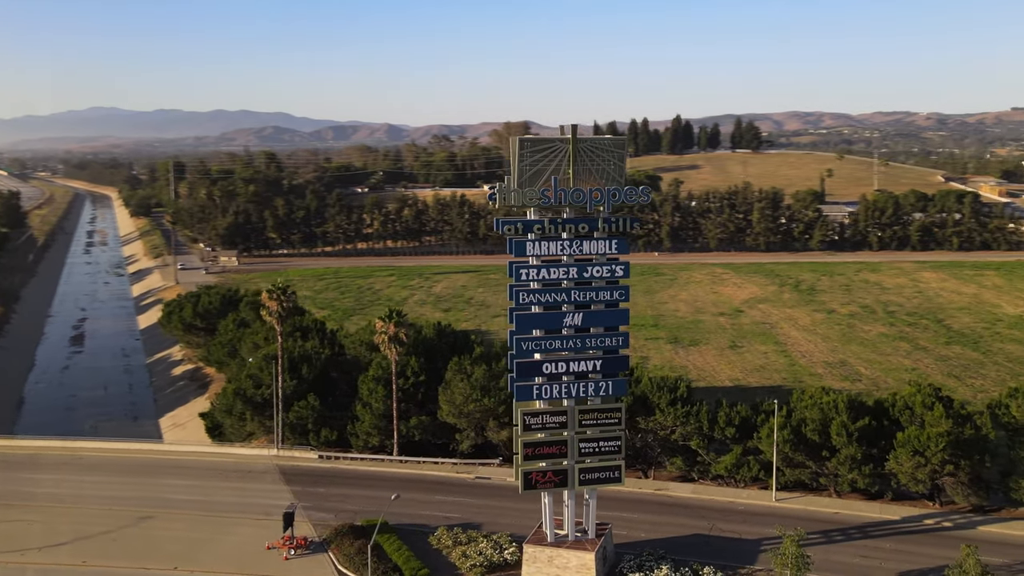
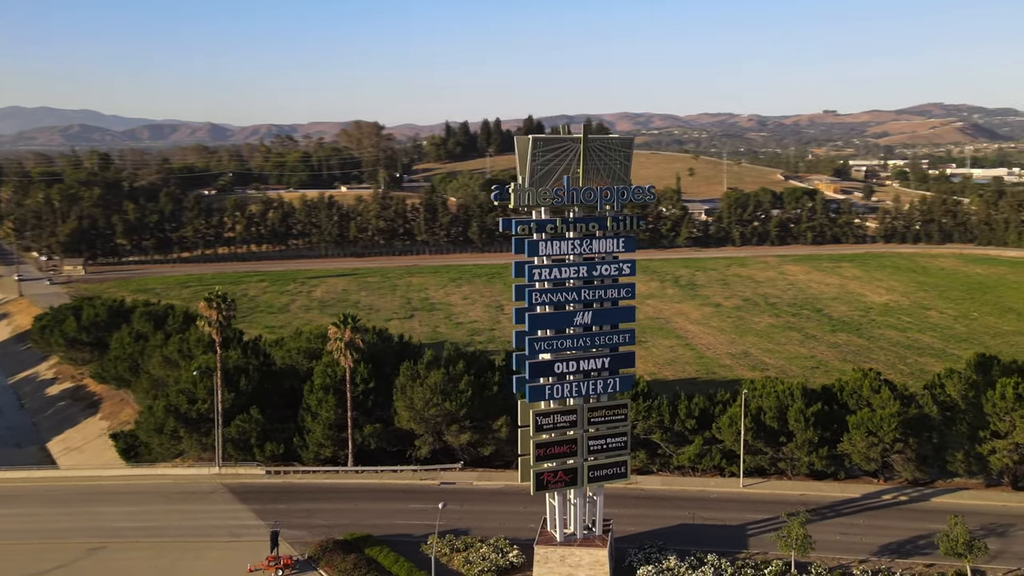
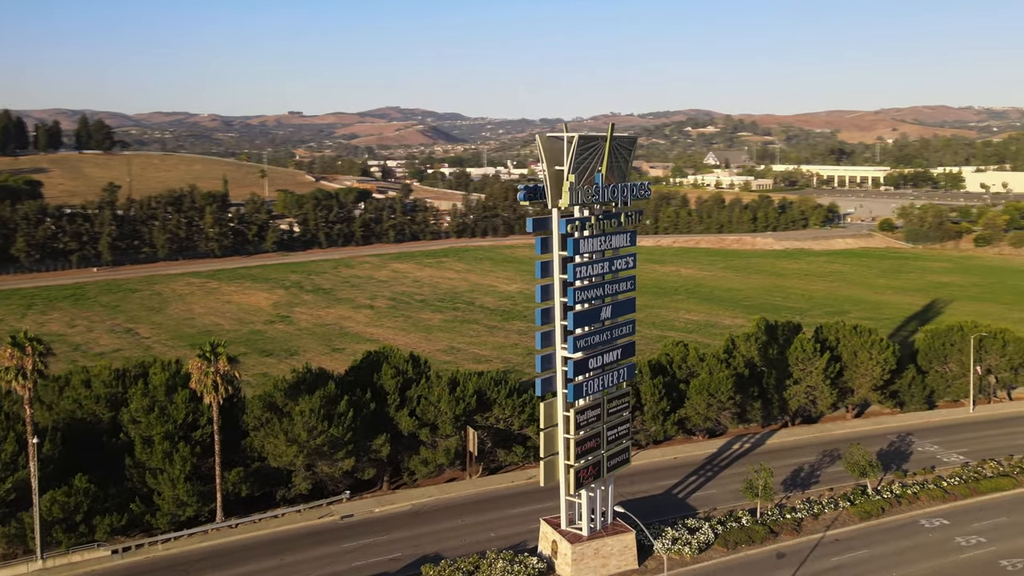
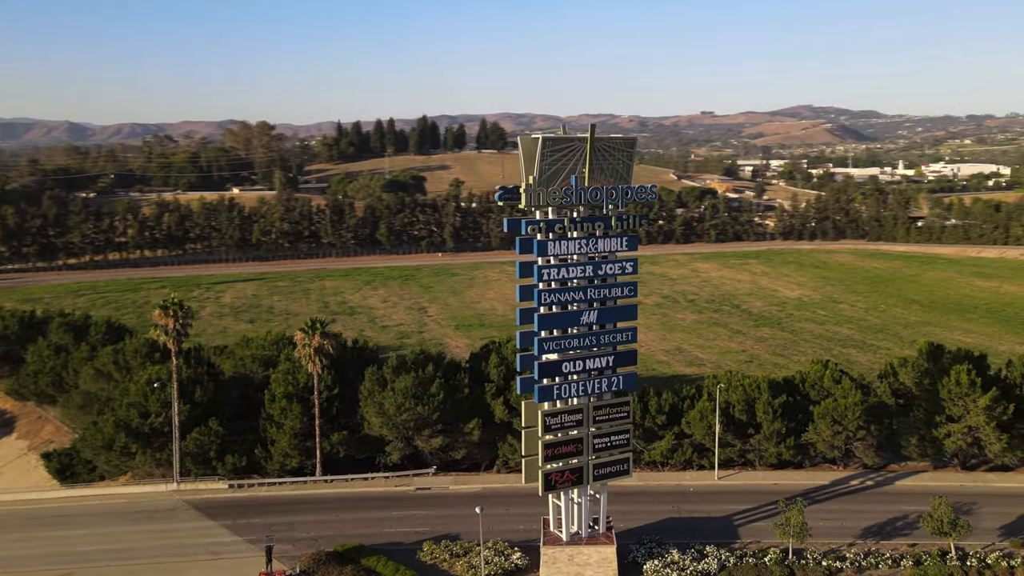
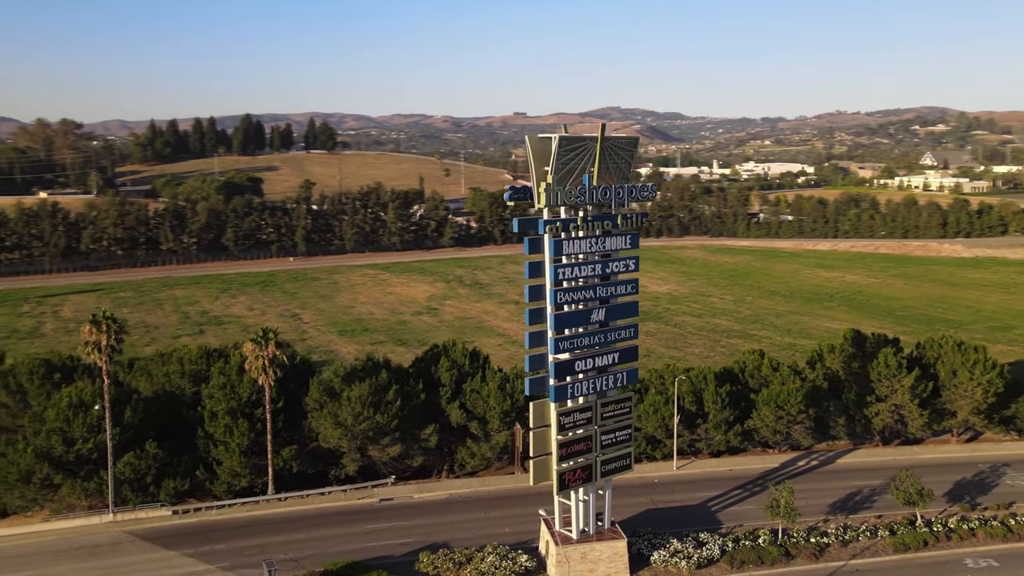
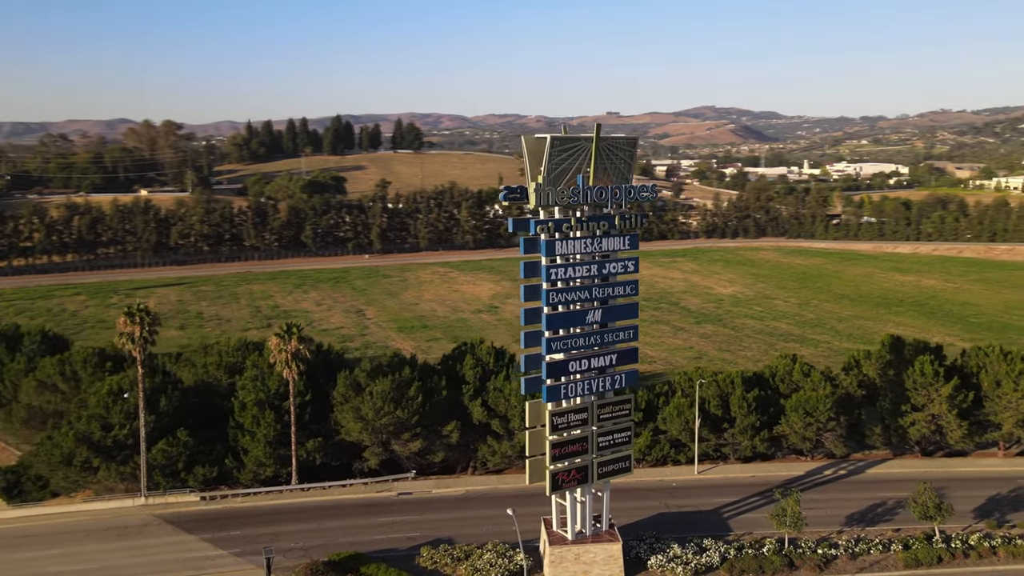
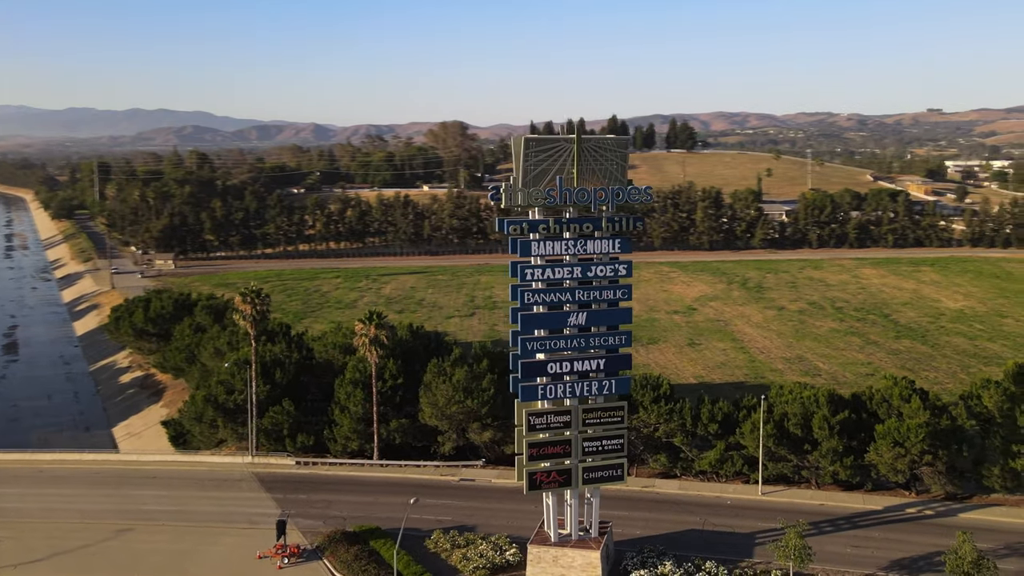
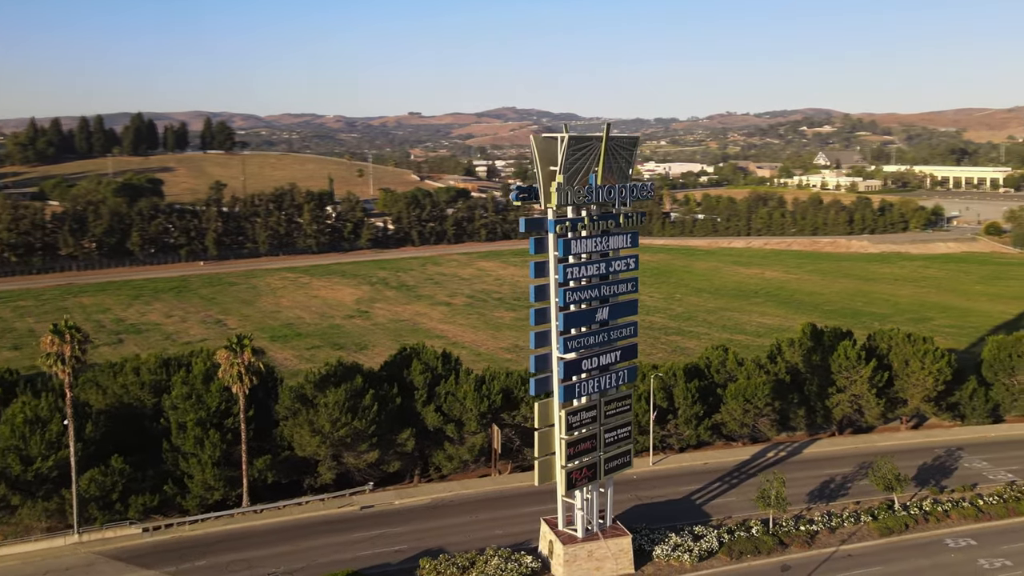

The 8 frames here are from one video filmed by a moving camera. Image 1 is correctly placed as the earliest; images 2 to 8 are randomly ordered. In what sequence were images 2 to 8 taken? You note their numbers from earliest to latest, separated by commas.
7, 2, 4, 6, 5, 8, 3
